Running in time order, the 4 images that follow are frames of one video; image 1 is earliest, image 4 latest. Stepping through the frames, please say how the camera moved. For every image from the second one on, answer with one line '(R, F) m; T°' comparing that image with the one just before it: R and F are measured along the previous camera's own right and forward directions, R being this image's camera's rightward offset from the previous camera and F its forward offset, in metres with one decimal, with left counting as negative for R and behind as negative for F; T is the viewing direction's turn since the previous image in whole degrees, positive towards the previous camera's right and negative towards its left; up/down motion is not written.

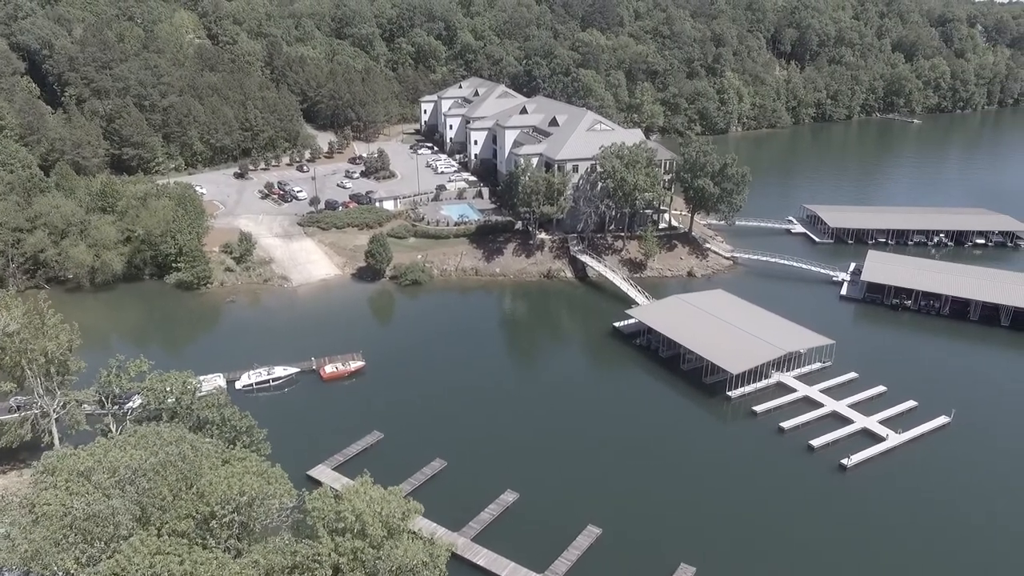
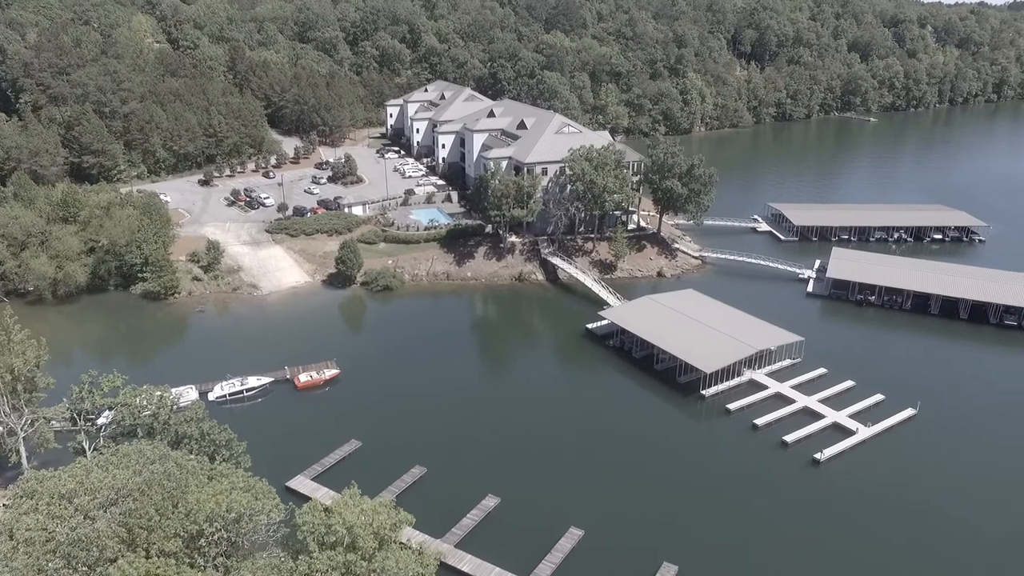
(-0.4, -0.2) m; +3°
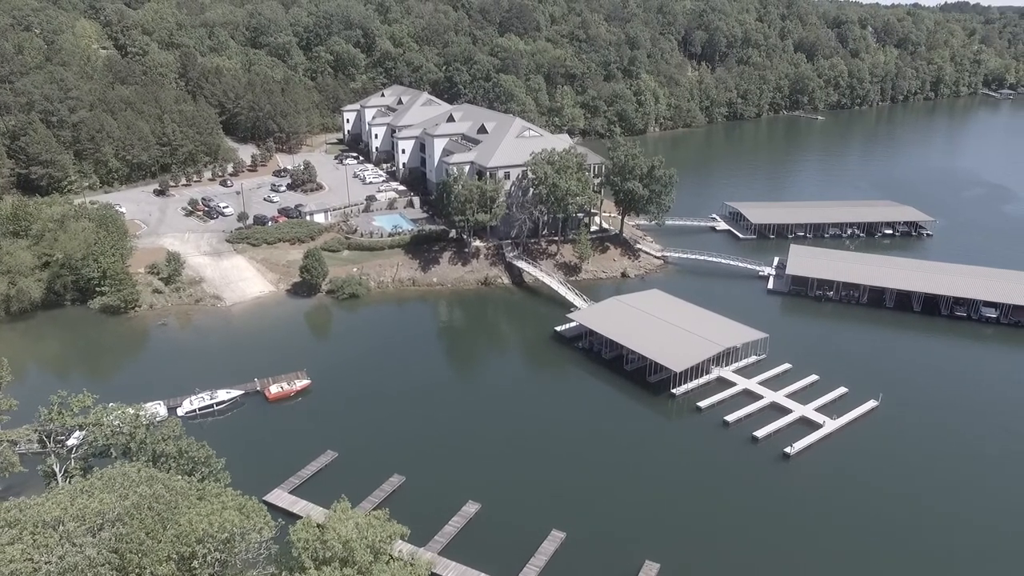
(-0.6, -0.3) m; +3°
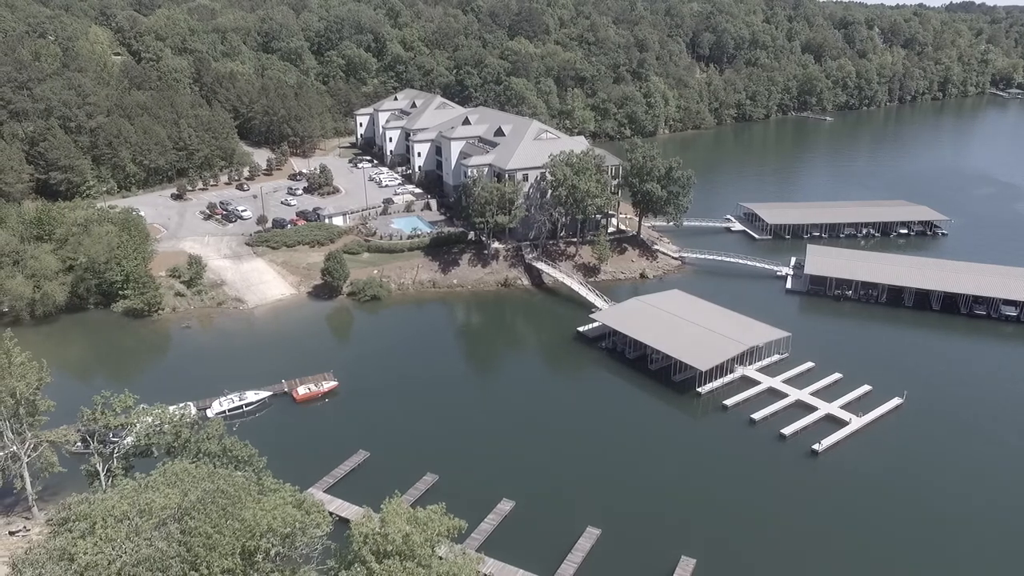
(-1.2, -0.2) m; 0°
